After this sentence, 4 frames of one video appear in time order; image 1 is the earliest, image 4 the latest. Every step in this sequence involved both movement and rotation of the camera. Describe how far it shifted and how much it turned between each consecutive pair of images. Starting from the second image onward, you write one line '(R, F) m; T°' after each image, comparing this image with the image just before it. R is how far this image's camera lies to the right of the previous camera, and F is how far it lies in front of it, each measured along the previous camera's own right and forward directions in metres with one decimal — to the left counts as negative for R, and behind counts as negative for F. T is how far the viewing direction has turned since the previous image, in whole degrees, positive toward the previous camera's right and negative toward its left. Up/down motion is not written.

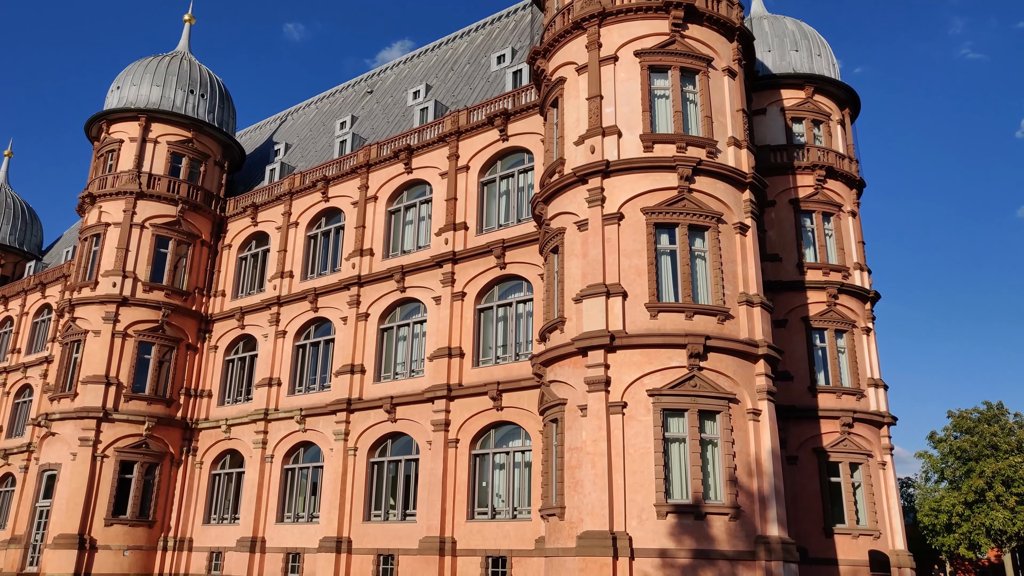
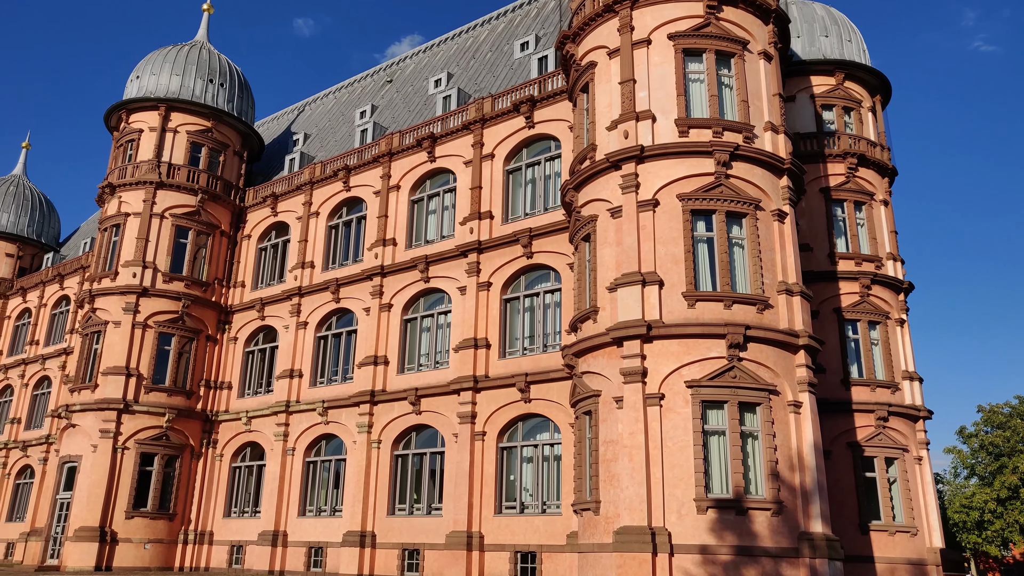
(-0.6, +0.6) m; -1°
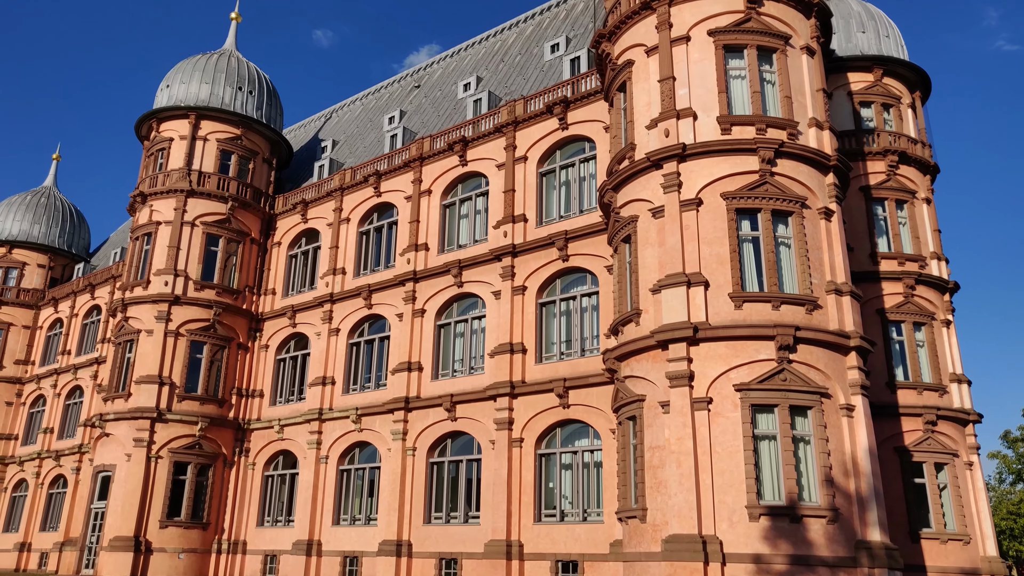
(-0.5, +0.4) m; -1°
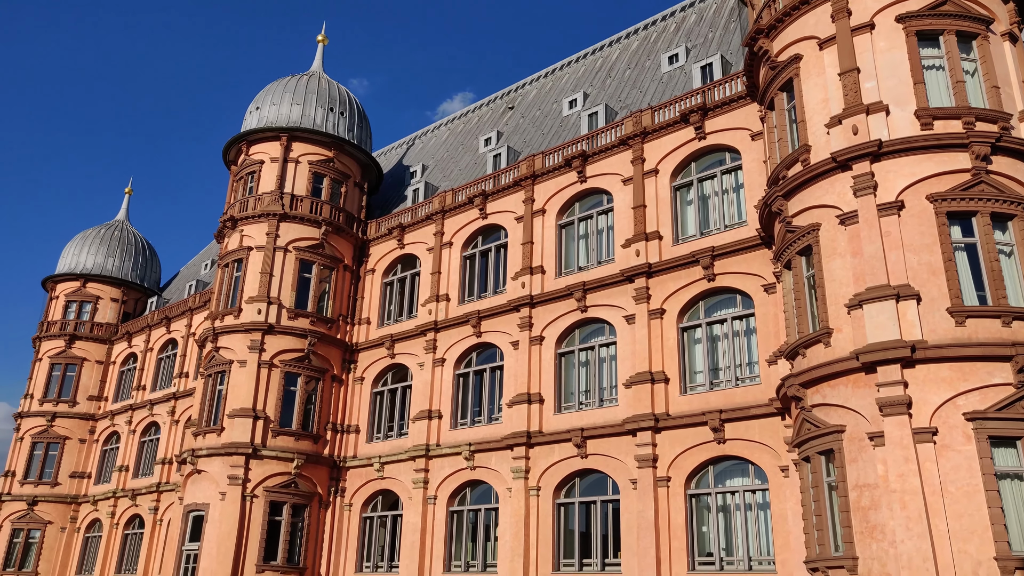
(-3.1, +2.4) m; -2°
